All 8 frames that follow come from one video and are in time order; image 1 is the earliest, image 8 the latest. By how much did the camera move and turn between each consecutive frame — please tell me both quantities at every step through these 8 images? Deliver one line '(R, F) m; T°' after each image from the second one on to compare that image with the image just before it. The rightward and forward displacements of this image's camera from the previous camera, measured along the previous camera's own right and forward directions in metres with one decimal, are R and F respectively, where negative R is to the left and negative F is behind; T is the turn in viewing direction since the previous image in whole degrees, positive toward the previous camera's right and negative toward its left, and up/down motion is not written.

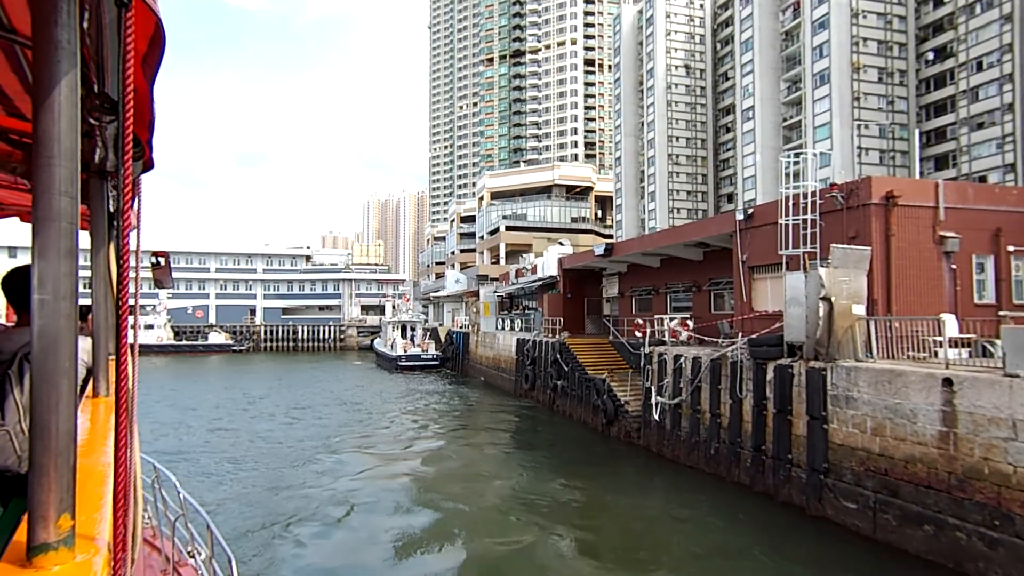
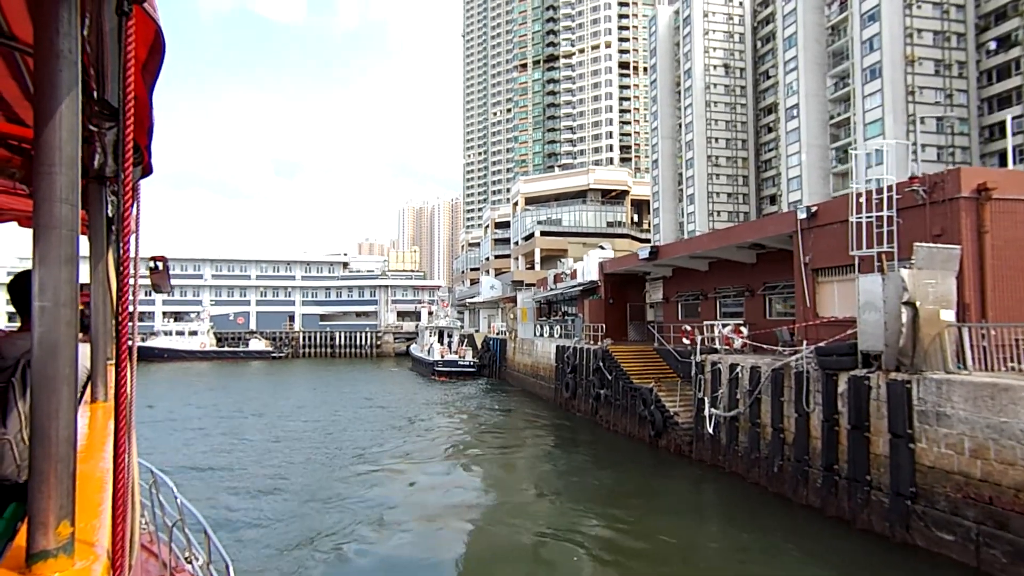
(-0.2, +0.6) m; -3°
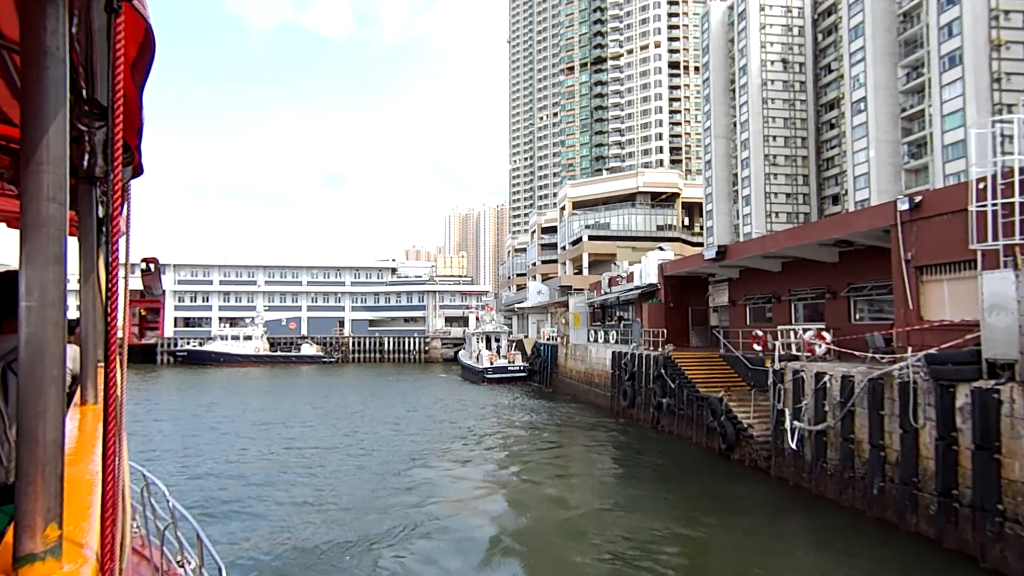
(-0.3, +0.8) m; -4°
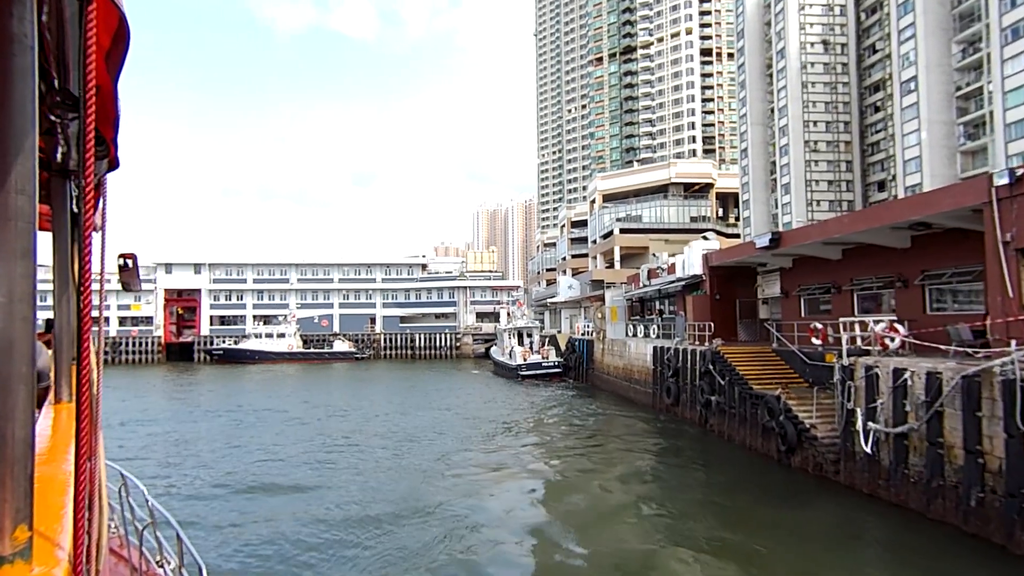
(-0.3, +0.8) m; -3°
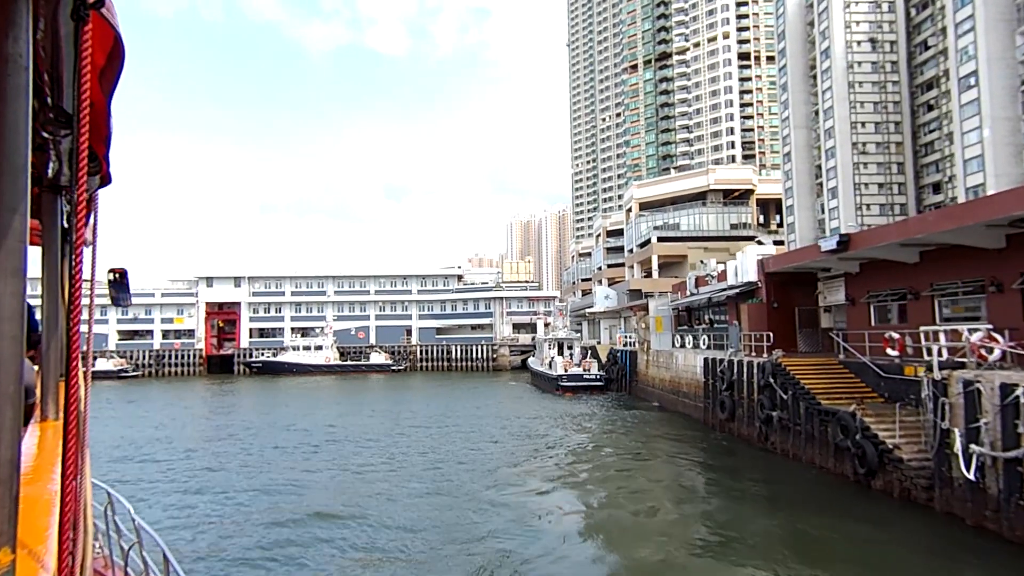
(-0.3, +0.8) m; -3°
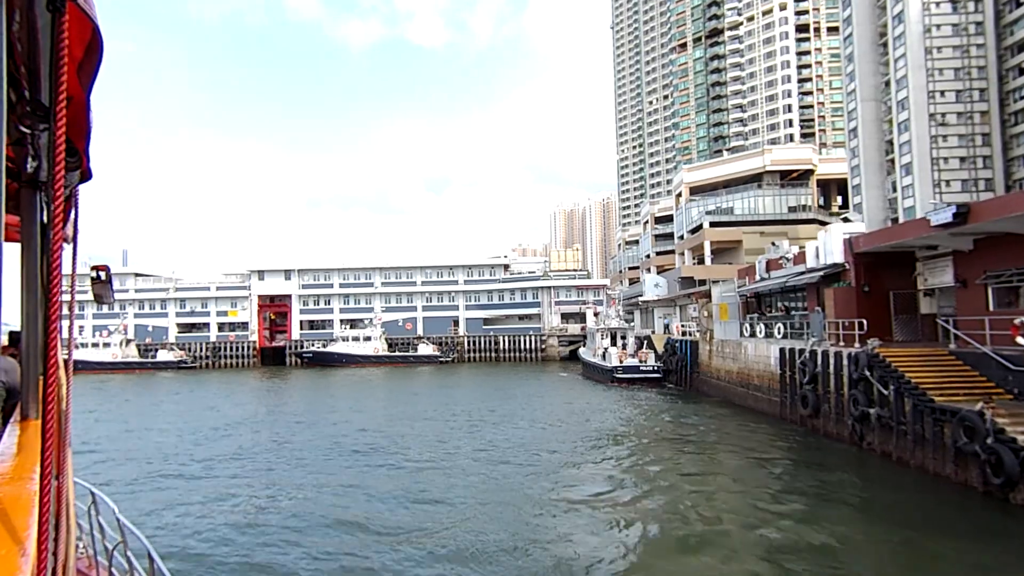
(-0.4, +1.3) m; -4°
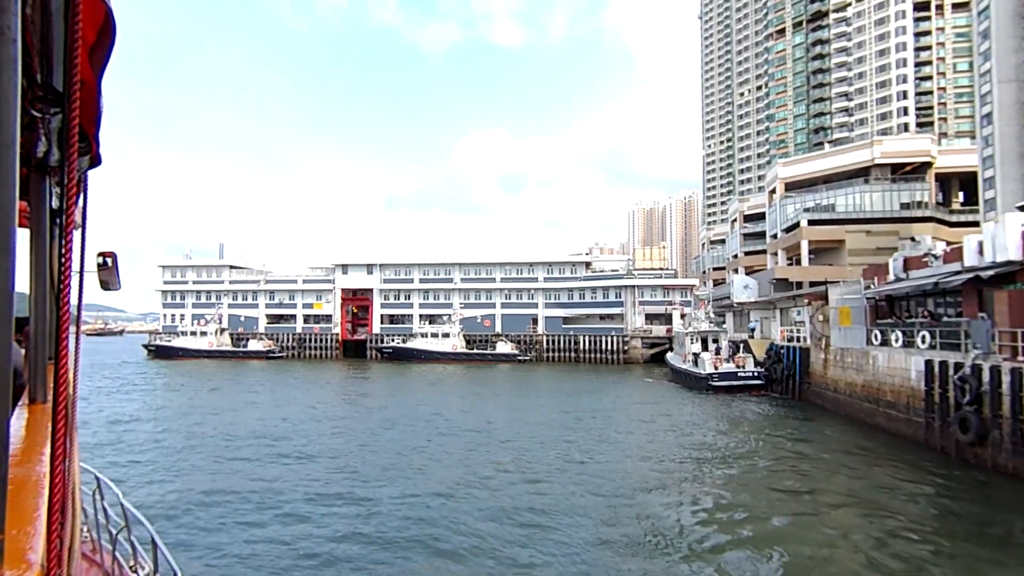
(-0.6, +1.7) m; -7°
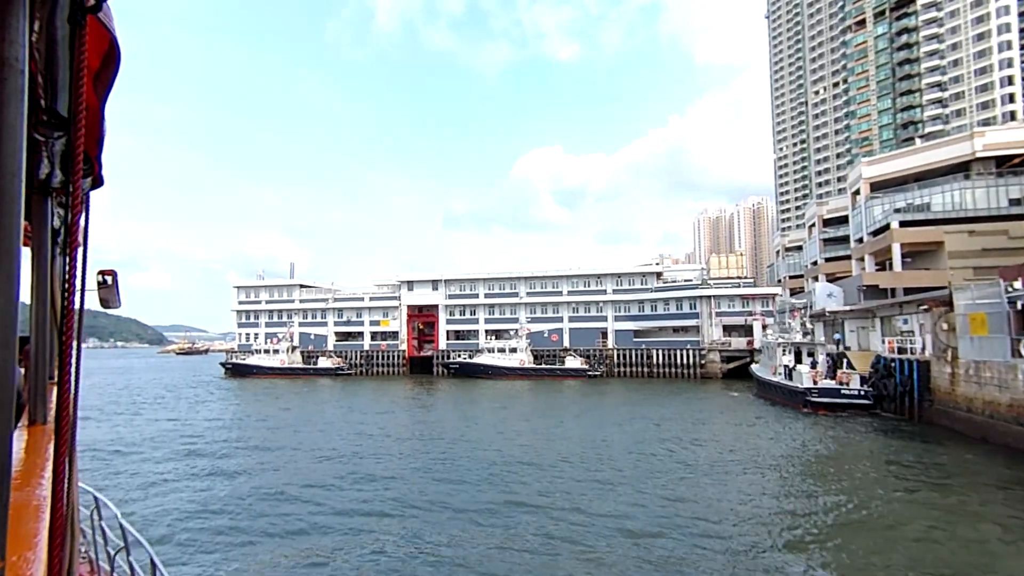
(-0.5, +1.8) m; -6°
